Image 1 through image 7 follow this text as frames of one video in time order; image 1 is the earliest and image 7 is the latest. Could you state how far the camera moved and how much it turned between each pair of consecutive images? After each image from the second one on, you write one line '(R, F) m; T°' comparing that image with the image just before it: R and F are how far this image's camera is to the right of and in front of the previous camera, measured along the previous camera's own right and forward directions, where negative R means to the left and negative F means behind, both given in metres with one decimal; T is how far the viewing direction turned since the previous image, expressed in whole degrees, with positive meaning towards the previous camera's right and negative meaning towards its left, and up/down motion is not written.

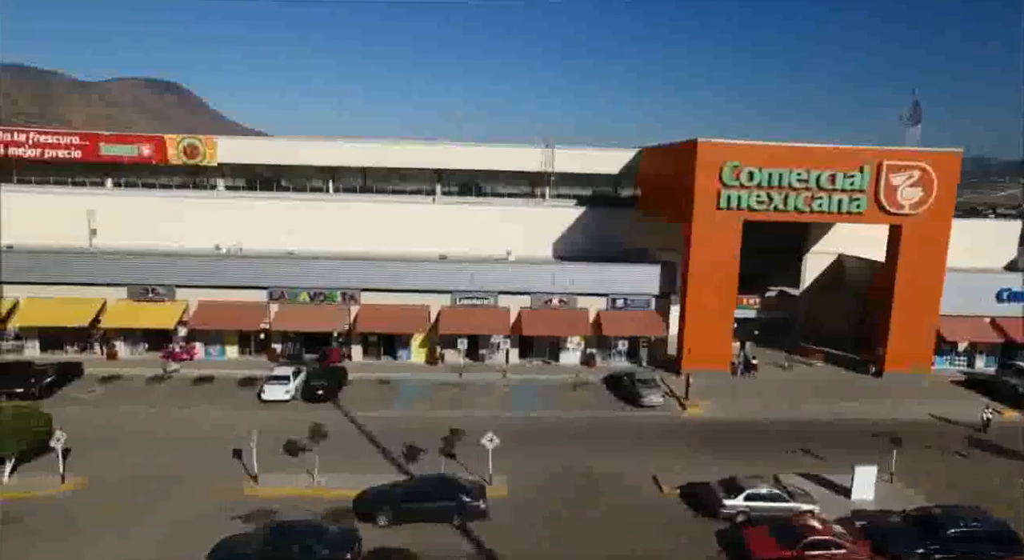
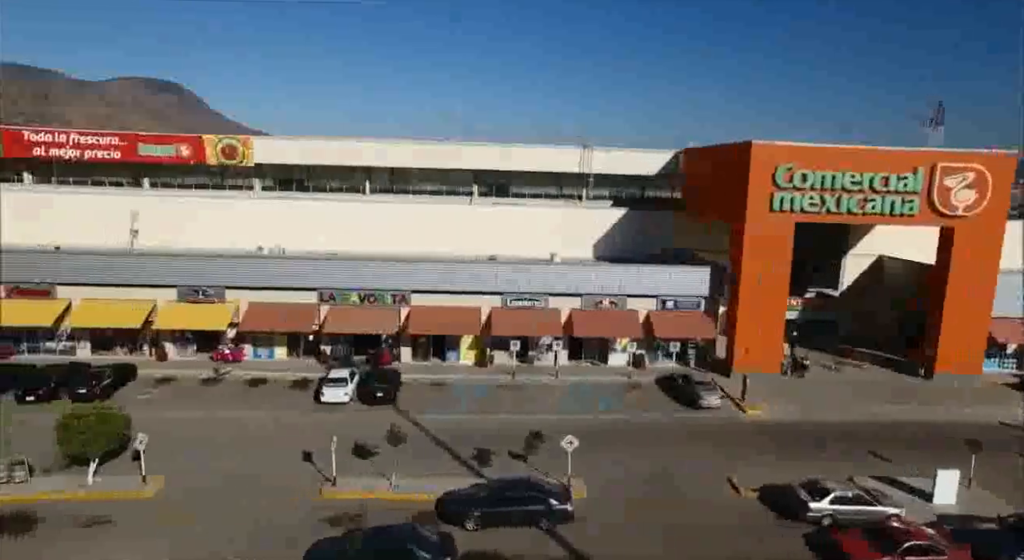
(-2.4, 0.0) m; 0°
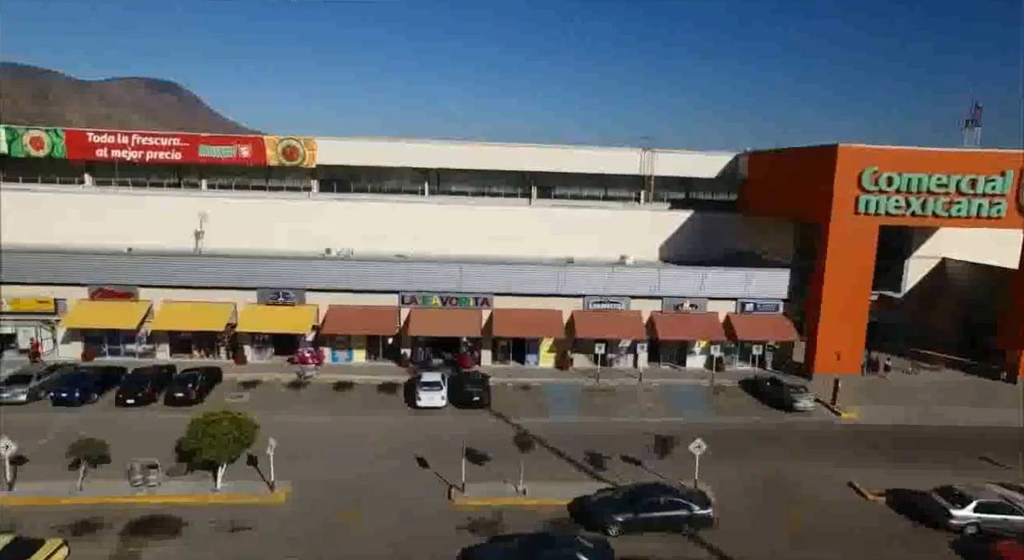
(-3.9, +0.1) m; 0°
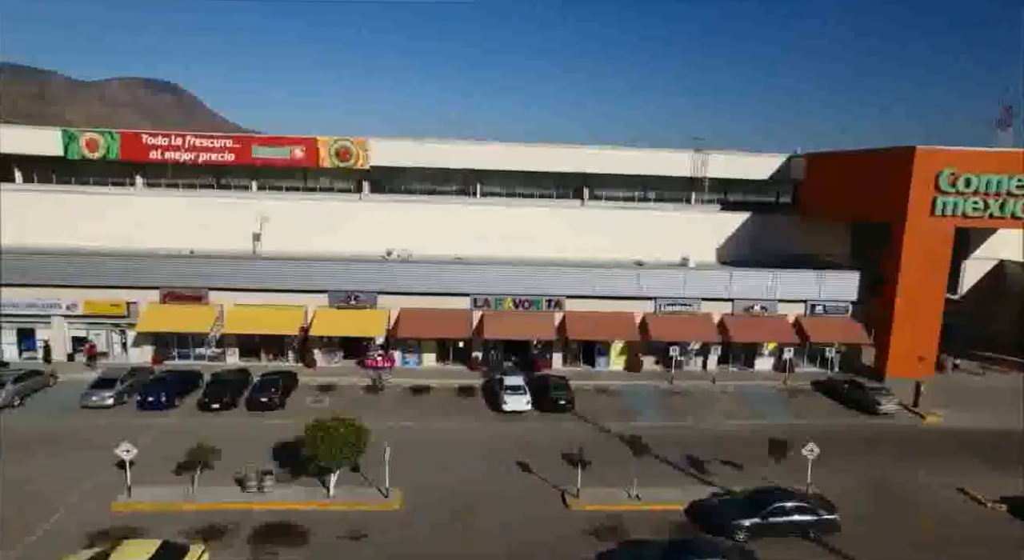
(-3.4, +0.1) m; 0°
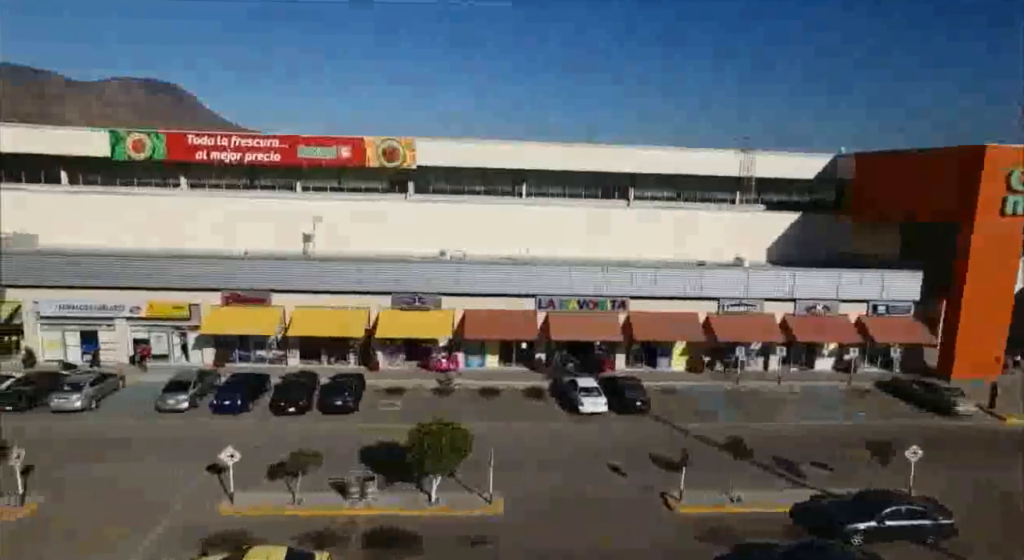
(-3.0, +0.2) m; 0°
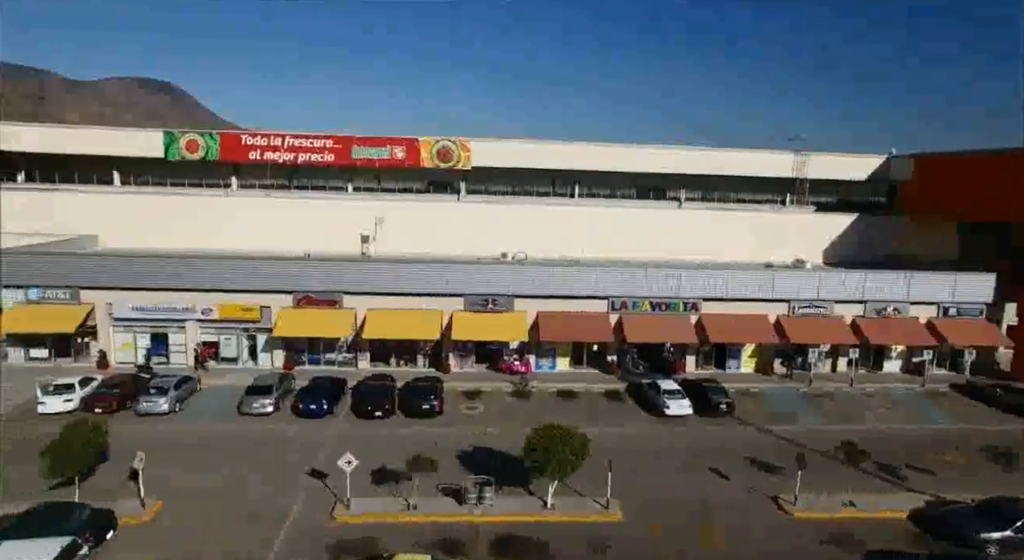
(-3.3, +0.2) m; 0°
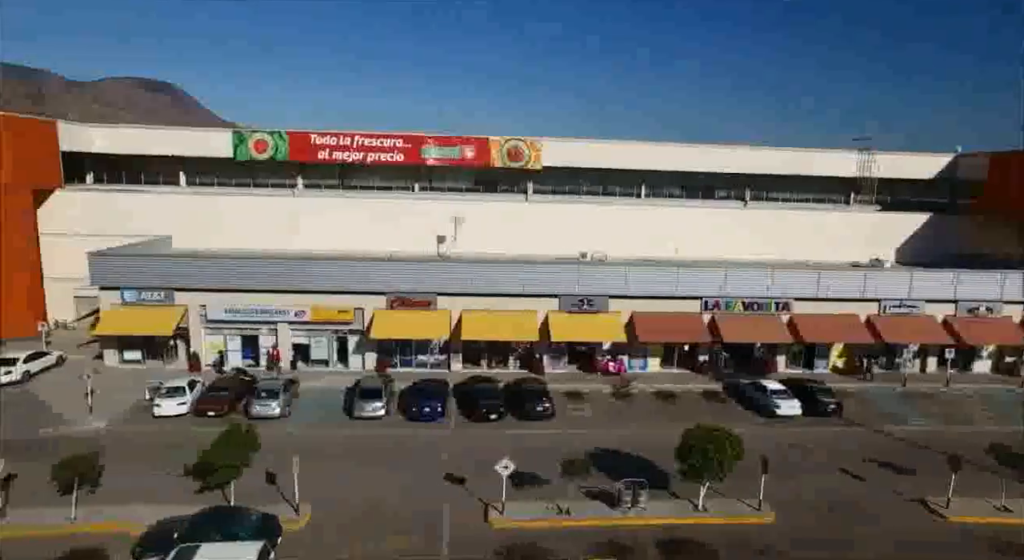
(-4.3, +0.2) m; 0°
